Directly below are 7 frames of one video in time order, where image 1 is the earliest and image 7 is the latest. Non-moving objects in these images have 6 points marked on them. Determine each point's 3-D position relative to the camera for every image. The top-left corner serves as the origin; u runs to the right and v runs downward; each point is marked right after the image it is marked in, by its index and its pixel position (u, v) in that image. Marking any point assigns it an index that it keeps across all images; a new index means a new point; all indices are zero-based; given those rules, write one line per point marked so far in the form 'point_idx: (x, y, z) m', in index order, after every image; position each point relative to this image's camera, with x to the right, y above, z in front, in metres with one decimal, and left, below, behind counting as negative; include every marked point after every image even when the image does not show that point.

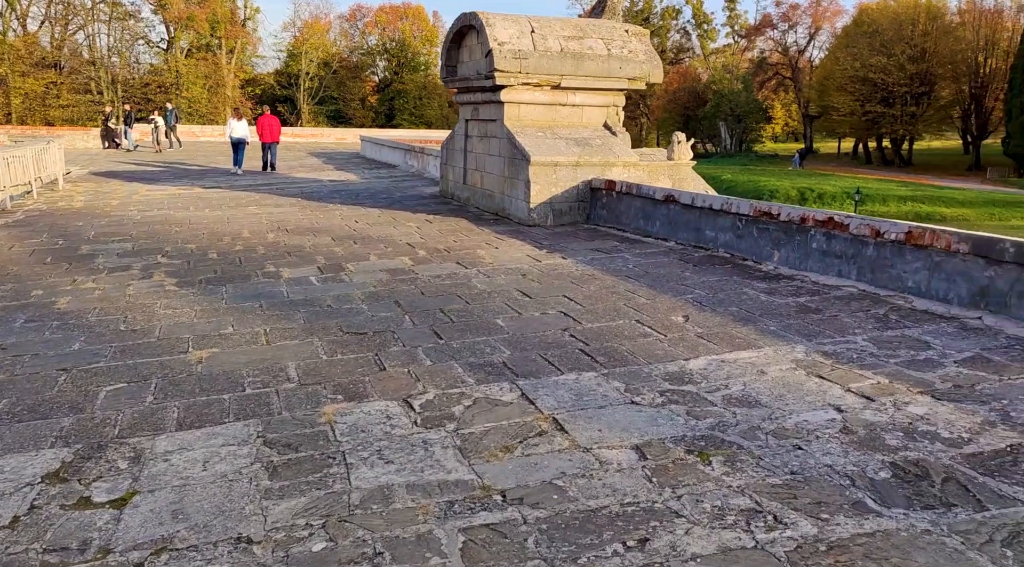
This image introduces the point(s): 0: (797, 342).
0: (+1.1, -0.2, +3.4) m
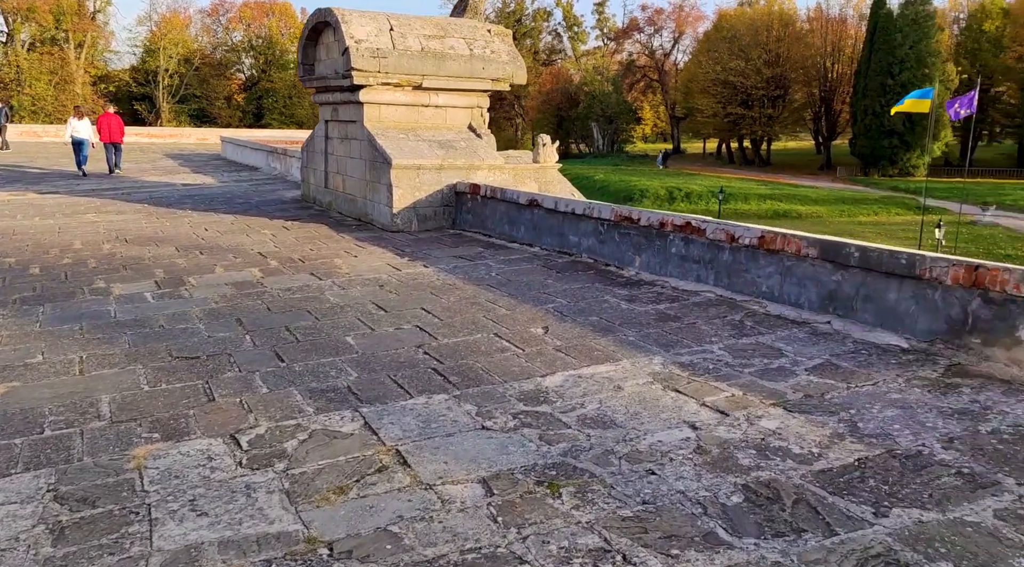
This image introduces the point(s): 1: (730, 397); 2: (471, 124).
0: (+0.5, -0.2, +3.3) m
1: (+0.7, -0.4, +2.8) m
2: (-0.3, +1.2, +7.0) m
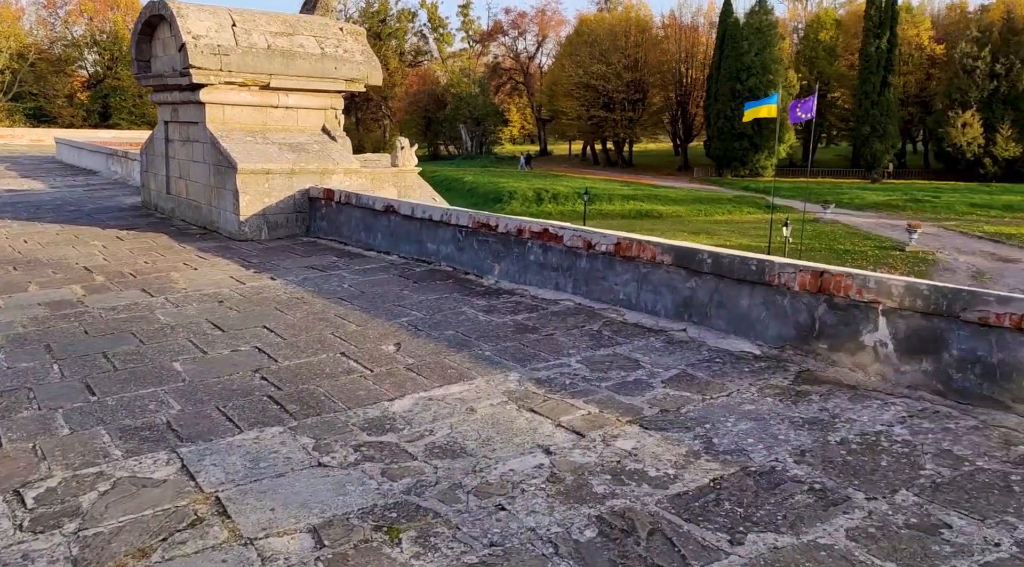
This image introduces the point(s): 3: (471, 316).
0: (0.0, -0.3, +3.2) m
1: (+0.2, -0.4, +2.7) m
2: (-1.4, +1.1, +6.7) m
3: (-0.2, -0.1, +3.9) m
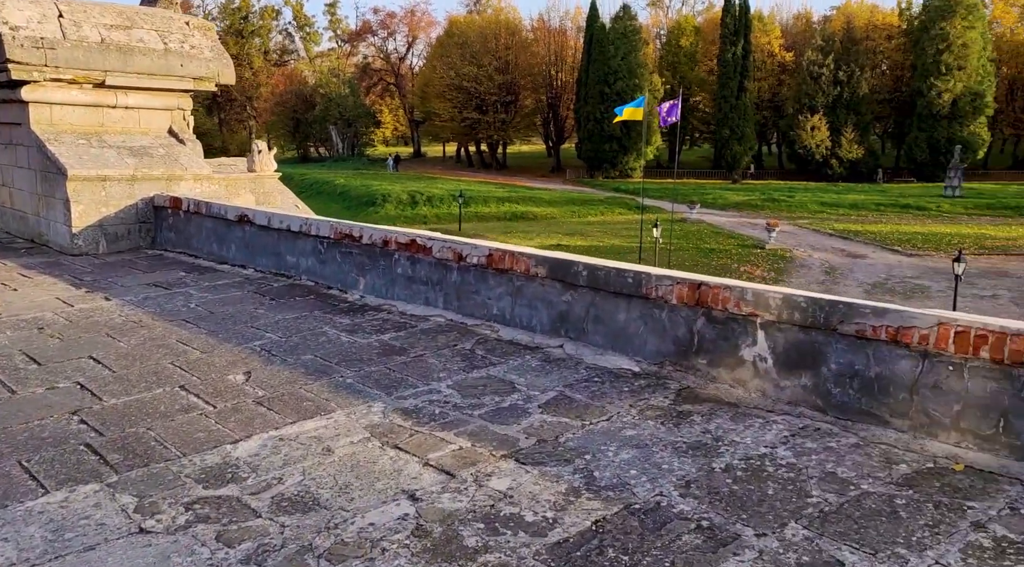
0: (-0.4, -0.4, +2.9) m
1: (-0.1, -0.5, +2.5) m
2: (-2.3, +1.0, +6.2) m
3: (-0.7, -0.2, +3.6) m
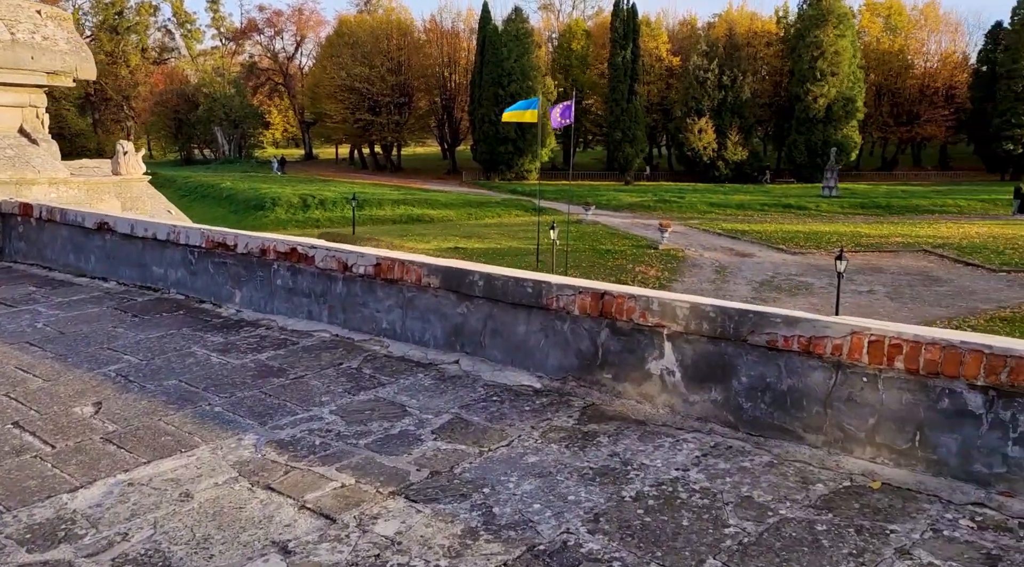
0: (-0.8, -0.4, +2.6) m
1: (-0.4, -0.5, +2.2) m
2: (-3.0, +1.0, +5.6) m
3: (-1.1, -0.3, +3.2) m
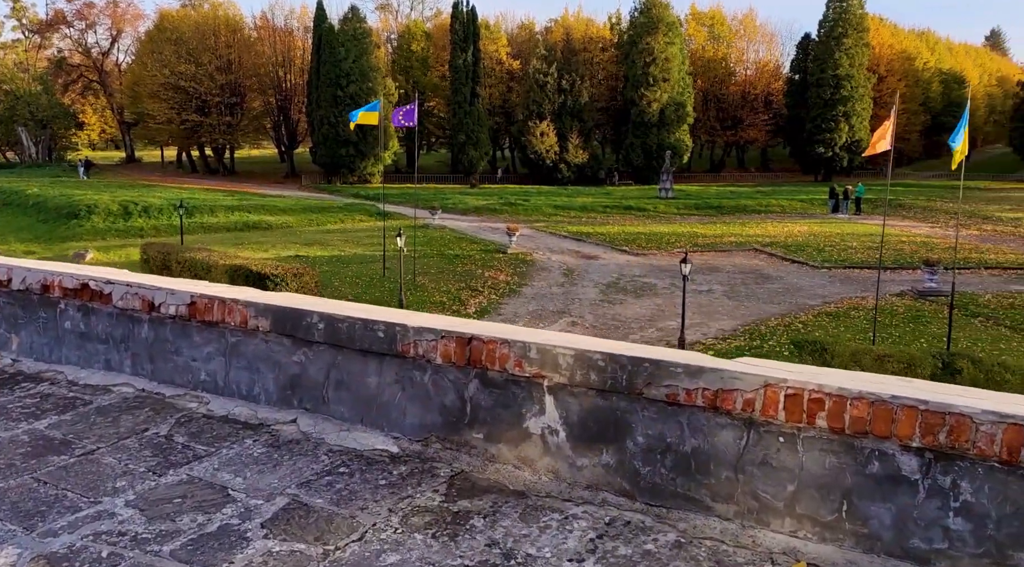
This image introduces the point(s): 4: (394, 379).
0: (-1.1, -0.5, +2.0) m
1: (-0.7, -0.6, +1.6) m
2: (-3.8, +0.8, +4.6) m
3: (-1.5, -0.4, +2.5) m
4: (-0.3, -0.3, +2.6) m
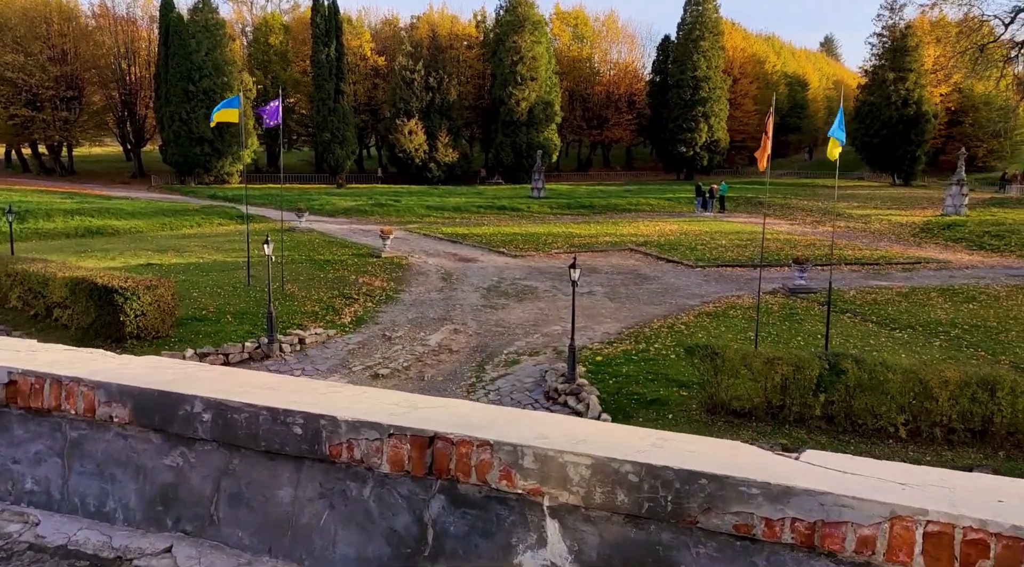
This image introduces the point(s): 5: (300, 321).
0: (-1.0, -0.7, +1.1) m
1: (-0.6, -0.8, +0.8) m
2: (-4.1, +0.6, +3.3) m
3: (-1.5, -0.6, +1.6) m
4: (-0.4, -0.4, +1.8) m
5: (-4.1, -0.7, +17.5) m
